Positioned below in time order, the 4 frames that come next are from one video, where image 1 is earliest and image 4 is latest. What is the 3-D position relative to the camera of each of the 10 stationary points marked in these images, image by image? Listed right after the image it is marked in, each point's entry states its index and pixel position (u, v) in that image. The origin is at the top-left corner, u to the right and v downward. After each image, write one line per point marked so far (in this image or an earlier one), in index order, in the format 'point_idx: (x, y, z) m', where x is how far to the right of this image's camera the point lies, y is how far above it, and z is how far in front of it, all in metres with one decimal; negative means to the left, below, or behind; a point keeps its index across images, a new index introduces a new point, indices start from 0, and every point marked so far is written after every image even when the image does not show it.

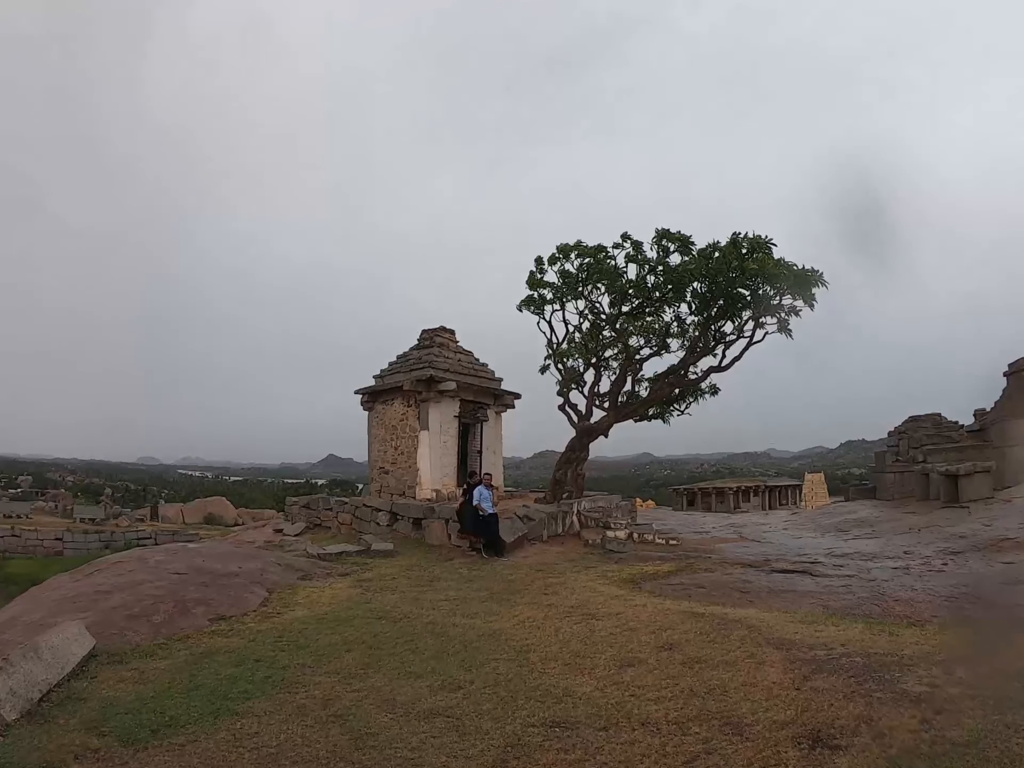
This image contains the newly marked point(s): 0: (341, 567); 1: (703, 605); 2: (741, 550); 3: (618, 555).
0: (-2.6, -2.8, +9.5) m
1: (+2.1, -2.4, +6.8) m
2: (+4.8, -3.5, +12.9) m
3: (+1.8, -3.0, +10.8) m
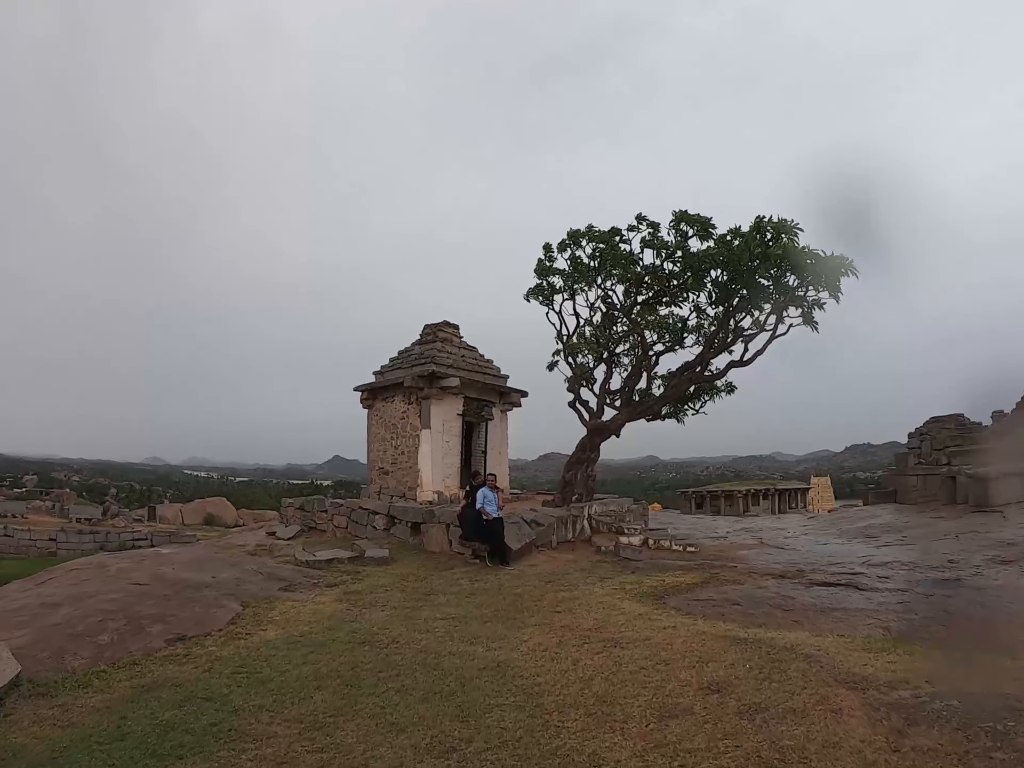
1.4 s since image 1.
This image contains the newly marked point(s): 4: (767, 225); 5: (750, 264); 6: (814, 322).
0: (-2.5, -2.7, +8.6) m
1: (+2.2, -2.3, +5.8) m
2: (+4.9, -3.4, +12.0) m
3: (+1.9, -2.9, +9.8) m
4: (+5.3, +3.4, +13.1) m
5: (+5.0, +2.5, +13.1) m
6: (+7.1, +1.5, +14.7) m
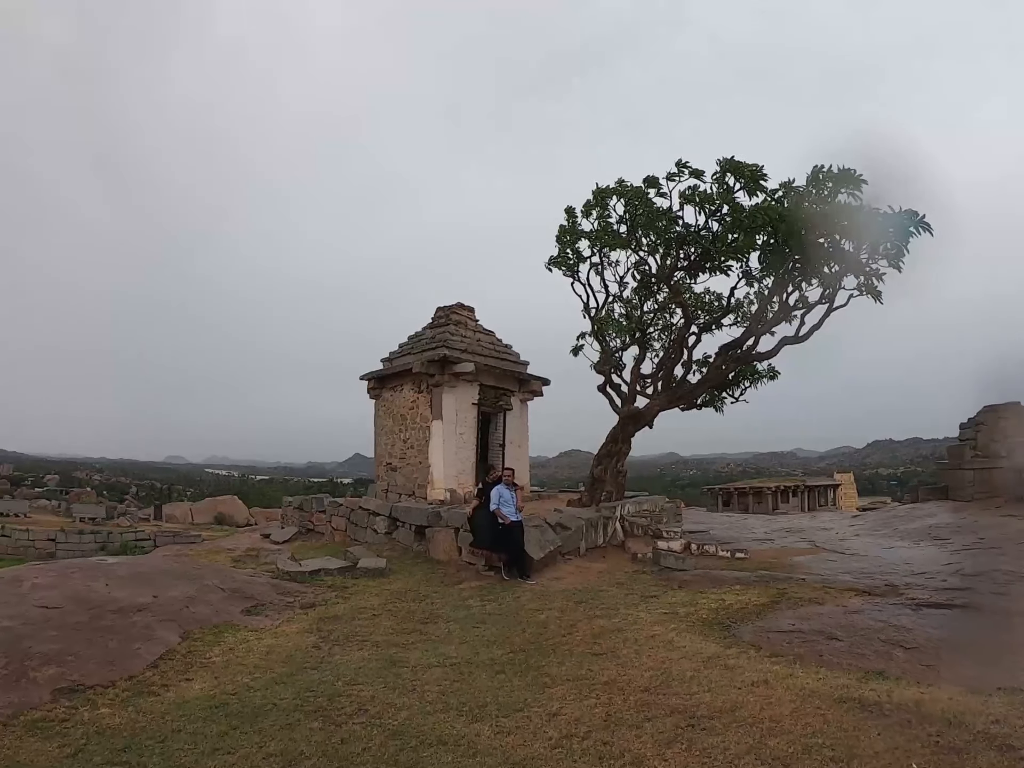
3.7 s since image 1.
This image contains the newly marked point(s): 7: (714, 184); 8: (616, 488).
0: (-2.3, -2.4, +7.1) m
1: (+2.3, -2.0, +4.1) m
2: (+5.2, -3.0, +10.2) m
3: (+2.2, -2.5, +8.2) m
4: (+5.6, +3.7, +11.2) m
5: (+5.3, +2.9, +11.2) m
6: (+7.5, +1.9, +12.8) m
7: (+3.3, +3.3, +10.2) m
8: (+2.1, -2.1, +12.3) m
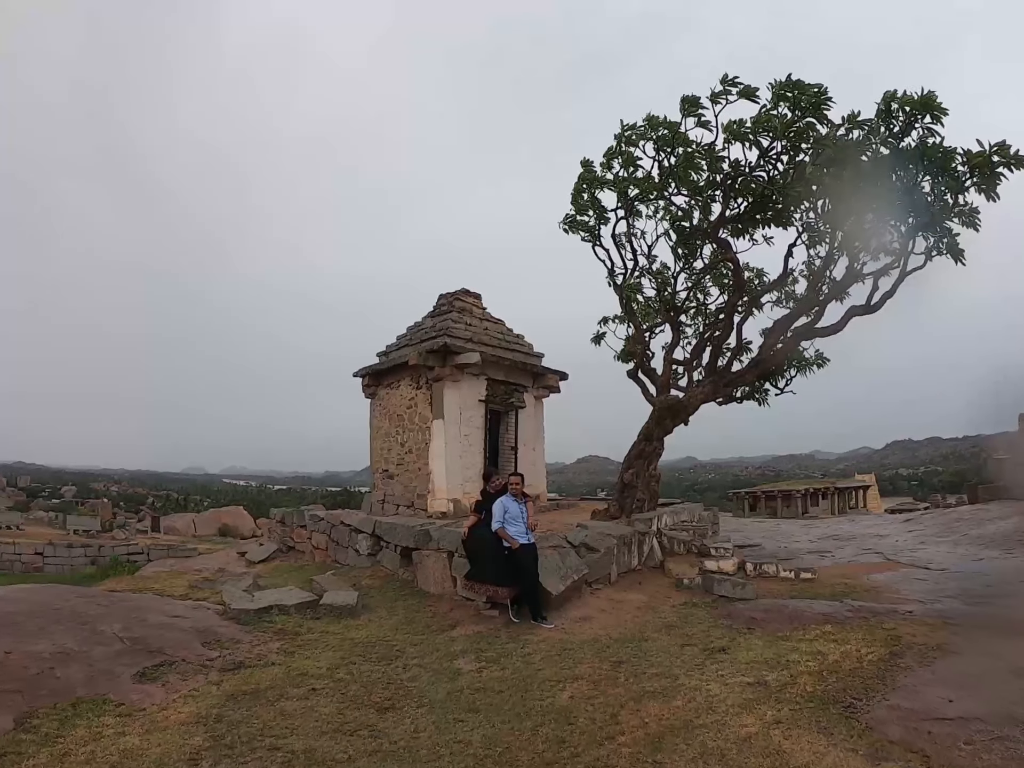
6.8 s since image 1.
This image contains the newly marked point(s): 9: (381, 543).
0: (-2.2, -2.2, +5.2) m
1: (+2.3, -1.7, +2.1) m
2: (+5.4, -2.7, +8.1) m
3: (+2.3, -2.3, +6.1) m
4: (+5.7, +4.0, +9.2) m
5: (+5.4, +3.2, +9.2) m
6: (+7.7, +2.2, +10.7) m
7: (+3.4, +3.6, +8.2) m
8: (+2.3, -1.8, +10.3) m
9: (-1.7, -2.1, +8.2) m
